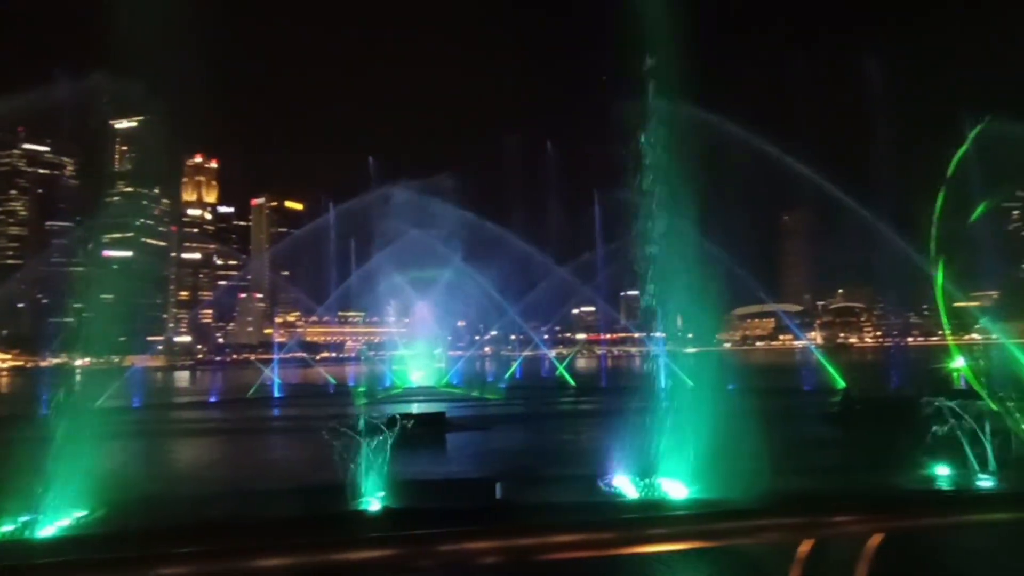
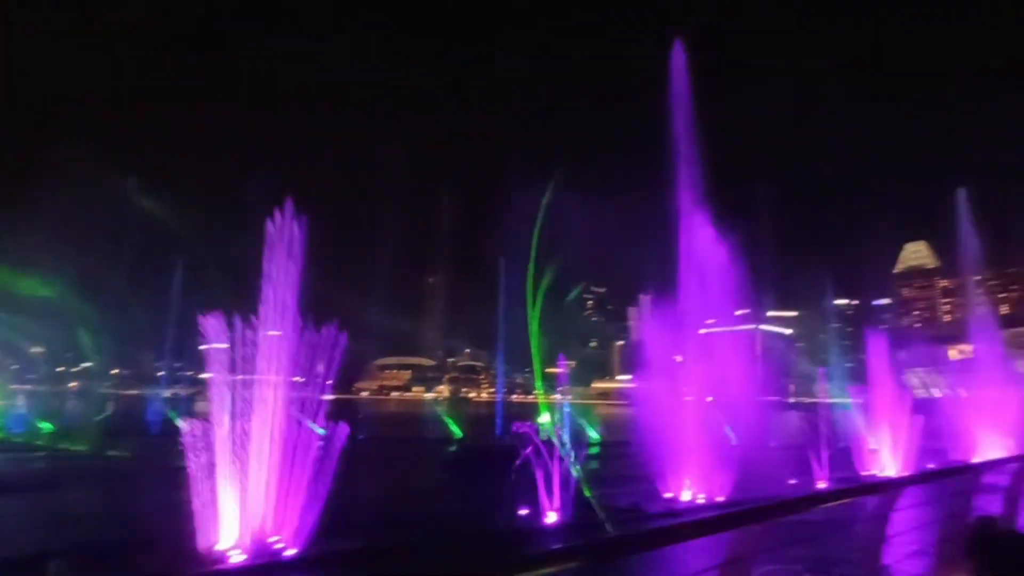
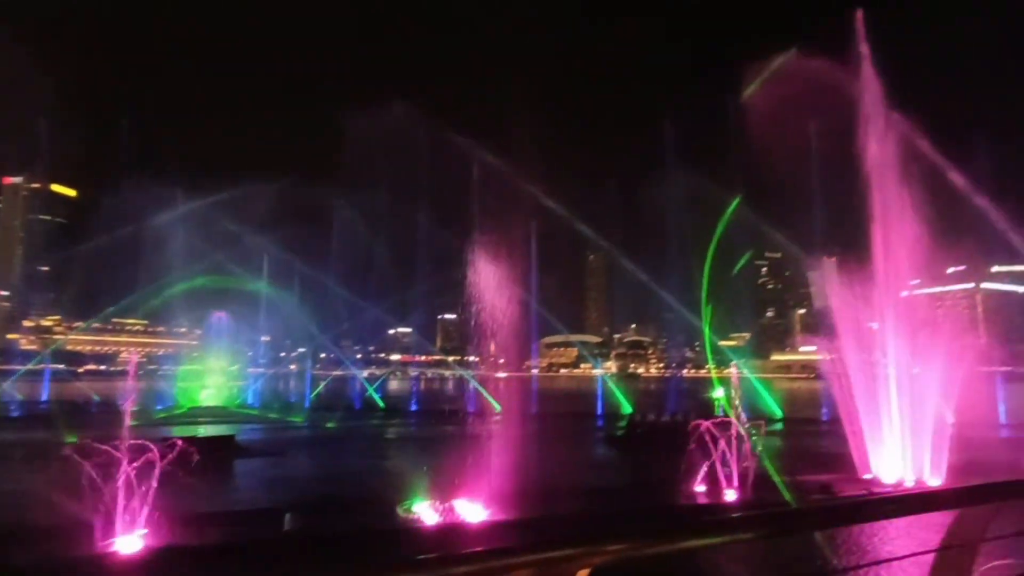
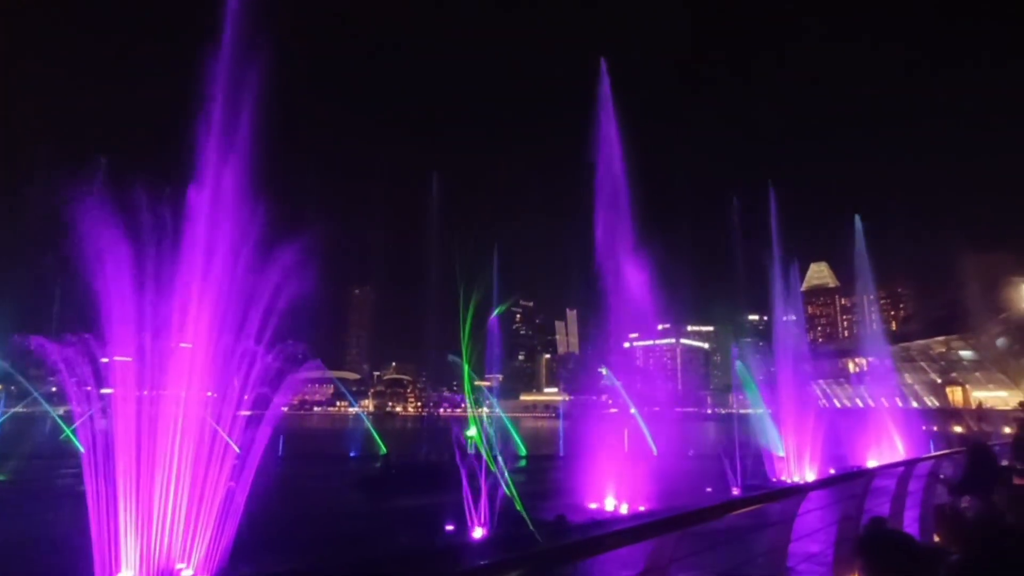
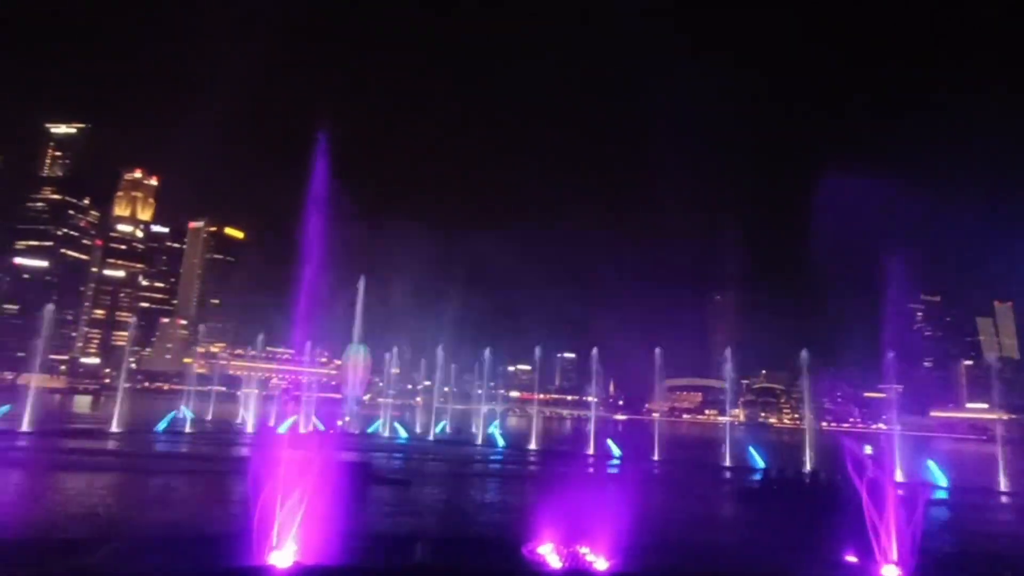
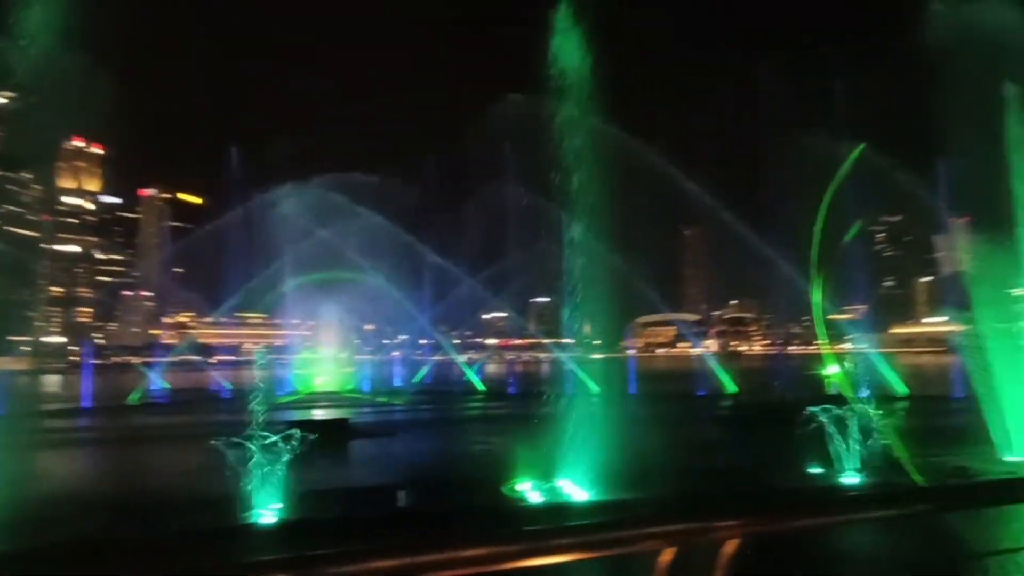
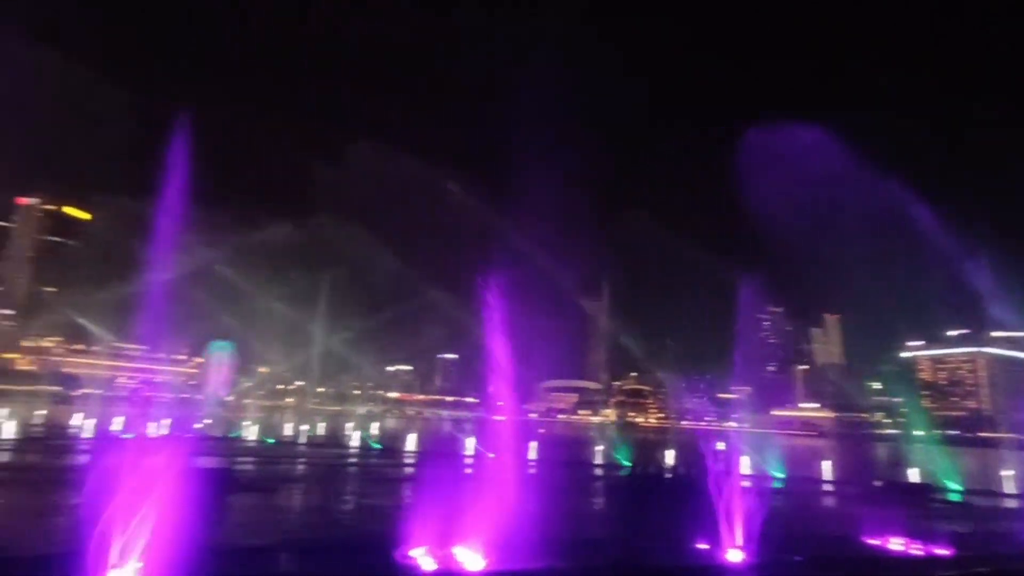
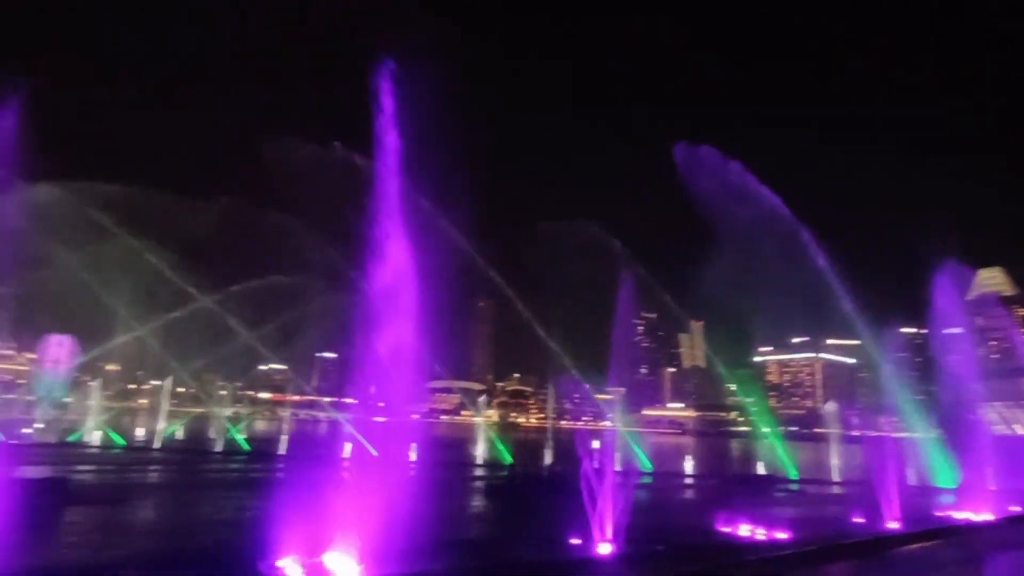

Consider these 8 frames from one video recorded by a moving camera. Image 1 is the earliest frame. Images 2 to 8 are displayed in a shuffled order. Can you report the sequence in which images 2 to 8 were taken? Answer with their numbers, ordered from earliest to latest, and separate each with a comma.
6, 3, 2, 4, 8, 7, 5
